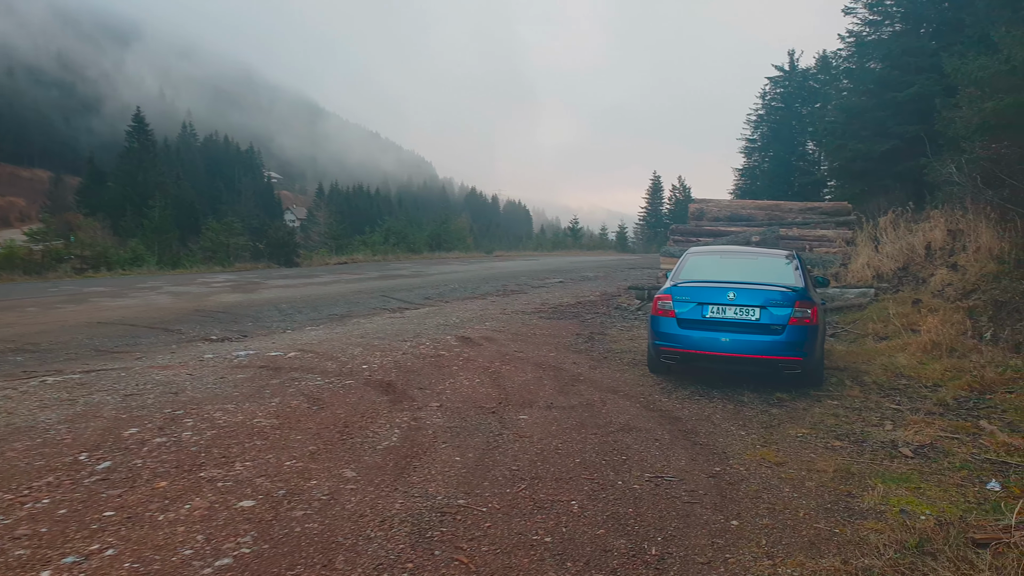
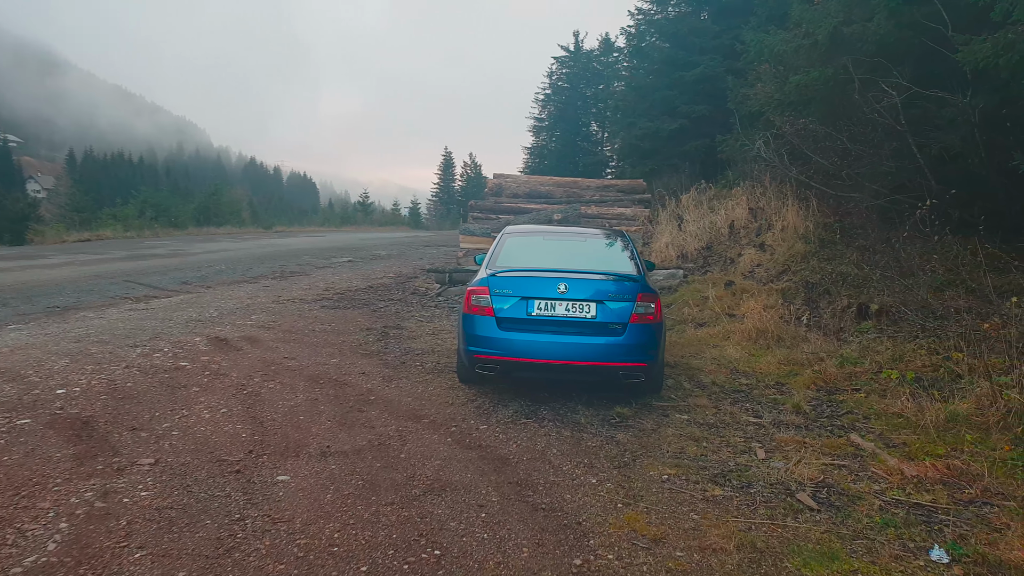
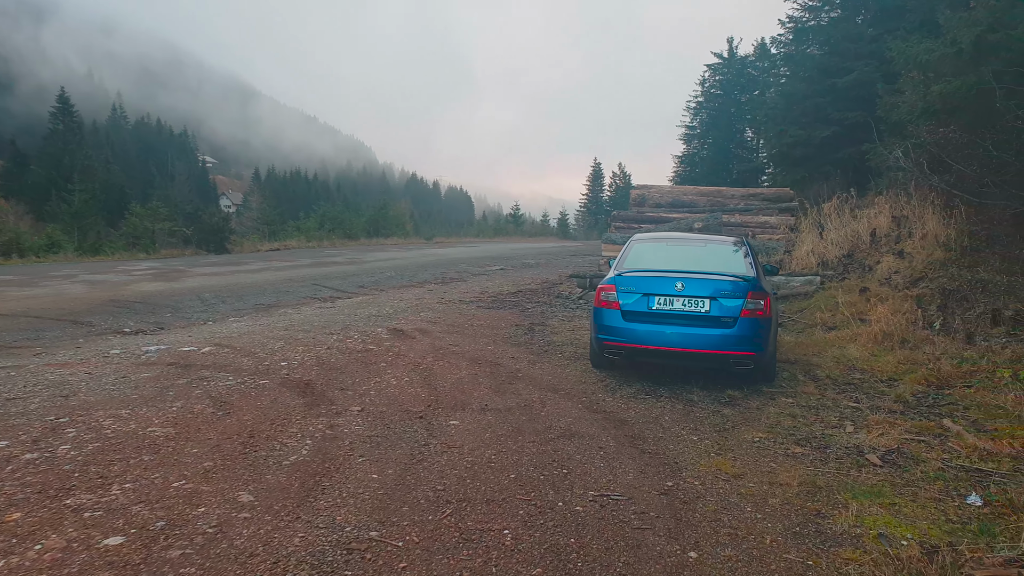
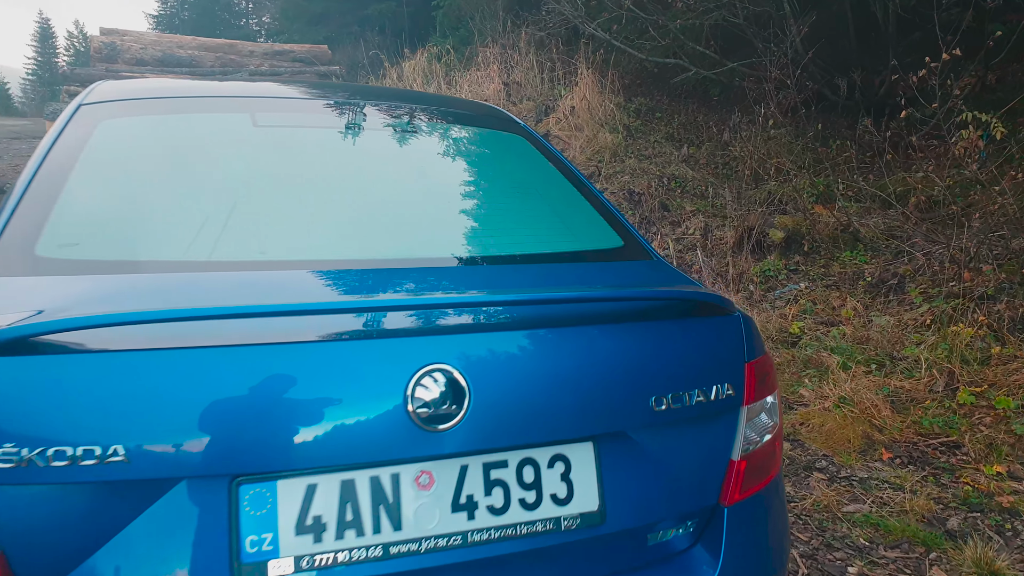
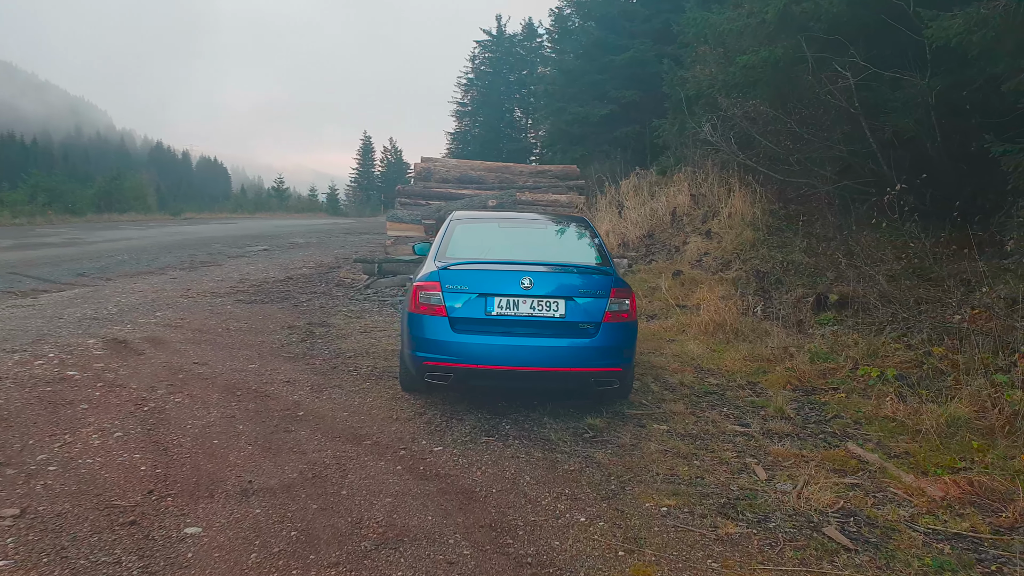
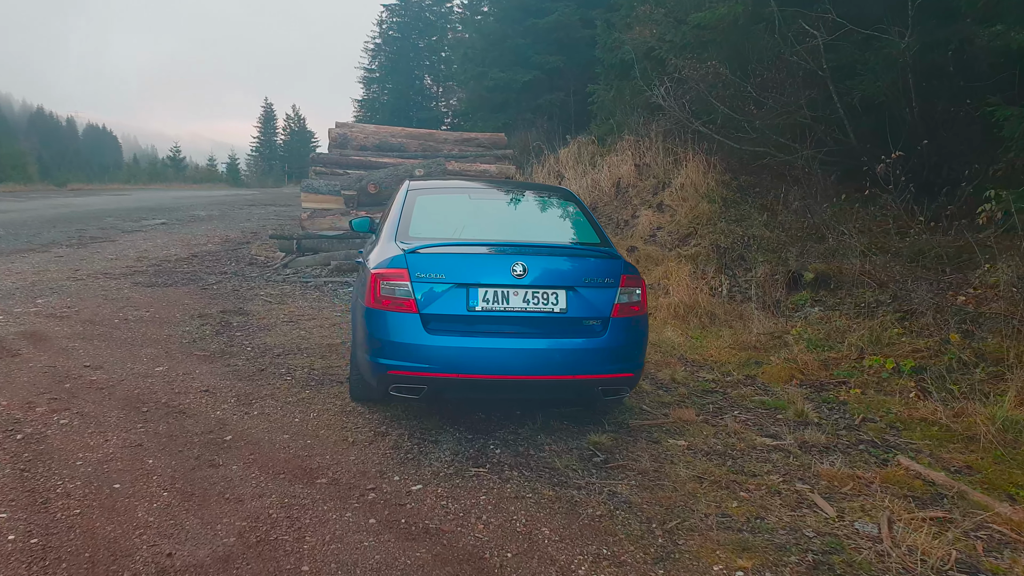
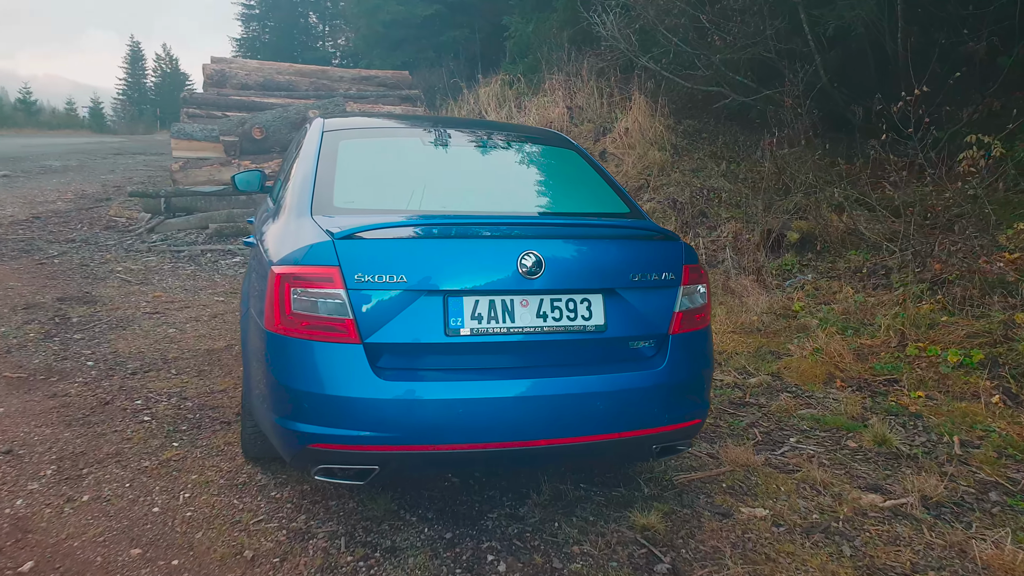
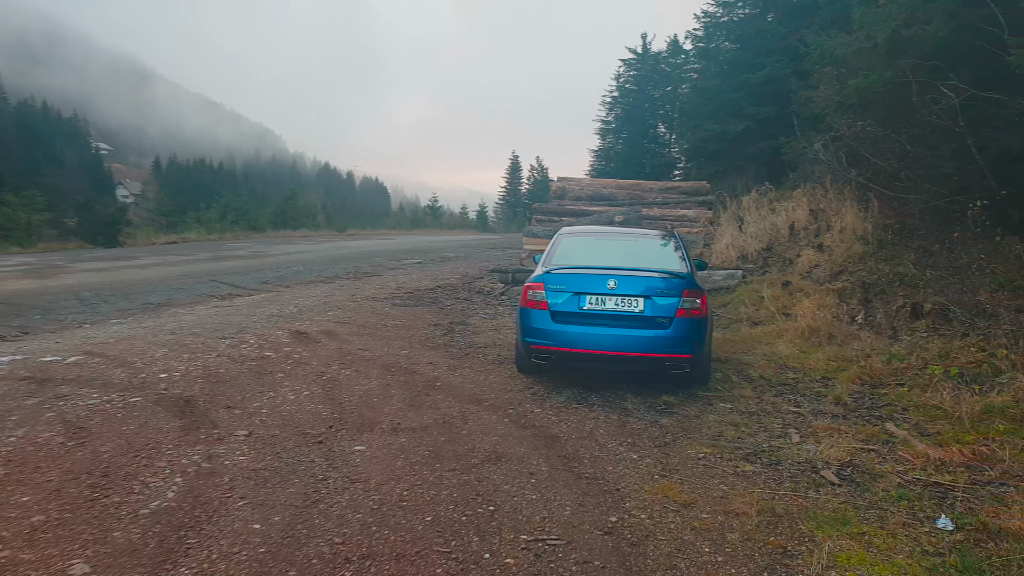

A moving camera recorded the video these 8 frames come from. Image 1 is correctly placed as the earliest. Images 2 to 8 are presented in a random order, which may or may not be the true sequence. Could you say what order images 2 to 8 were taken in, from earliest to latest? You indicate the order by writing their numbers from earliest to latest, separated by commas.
3, 8, 2, 5, 6, 7, 4
